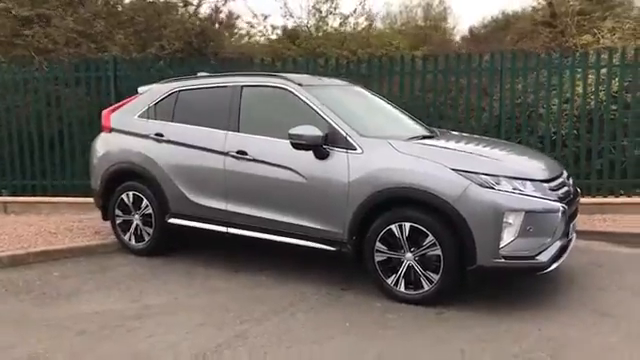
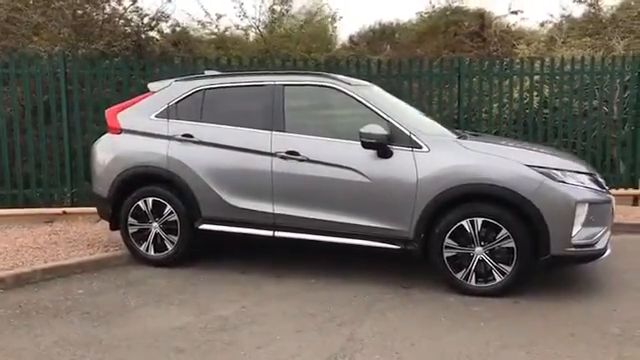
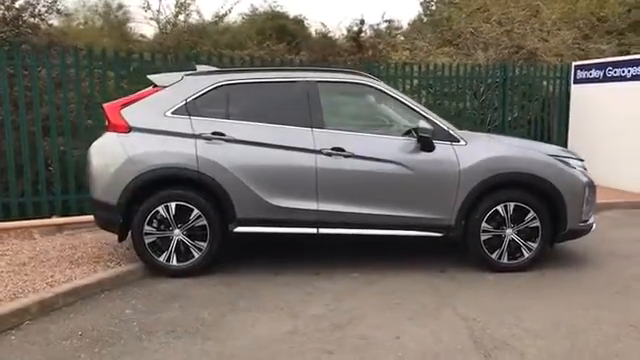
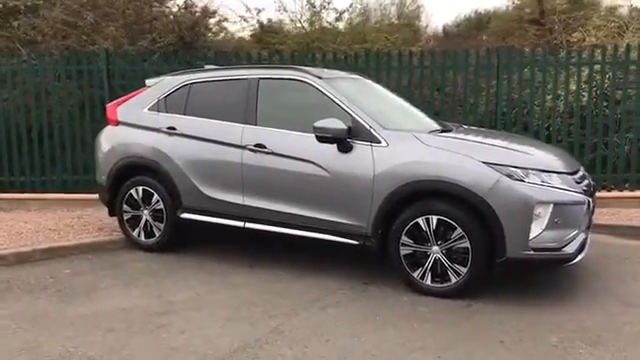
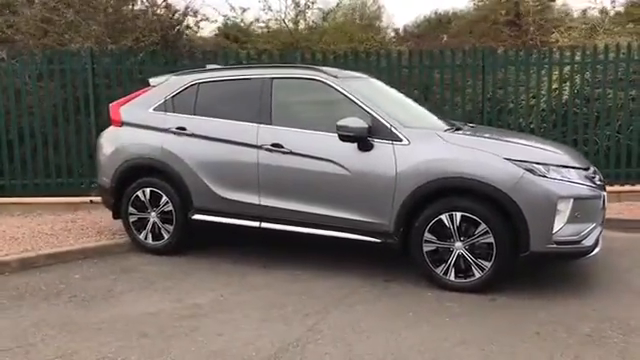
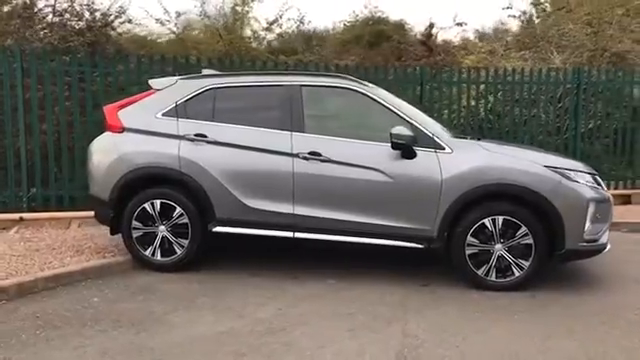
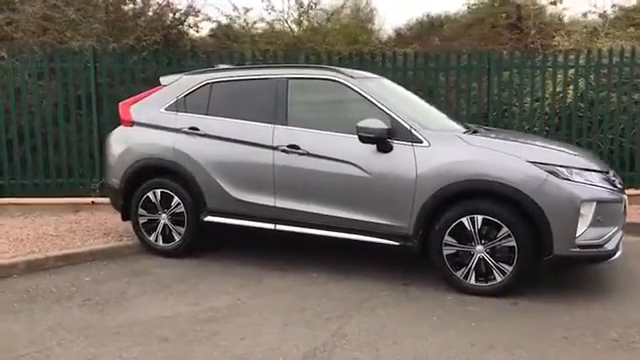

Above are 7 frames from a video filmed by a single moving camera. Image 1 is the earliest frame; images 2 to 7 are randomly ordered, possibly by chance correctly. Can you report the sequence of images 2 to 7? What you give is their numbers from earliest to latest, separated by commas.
4, 5, 7, 2, 6, 3
